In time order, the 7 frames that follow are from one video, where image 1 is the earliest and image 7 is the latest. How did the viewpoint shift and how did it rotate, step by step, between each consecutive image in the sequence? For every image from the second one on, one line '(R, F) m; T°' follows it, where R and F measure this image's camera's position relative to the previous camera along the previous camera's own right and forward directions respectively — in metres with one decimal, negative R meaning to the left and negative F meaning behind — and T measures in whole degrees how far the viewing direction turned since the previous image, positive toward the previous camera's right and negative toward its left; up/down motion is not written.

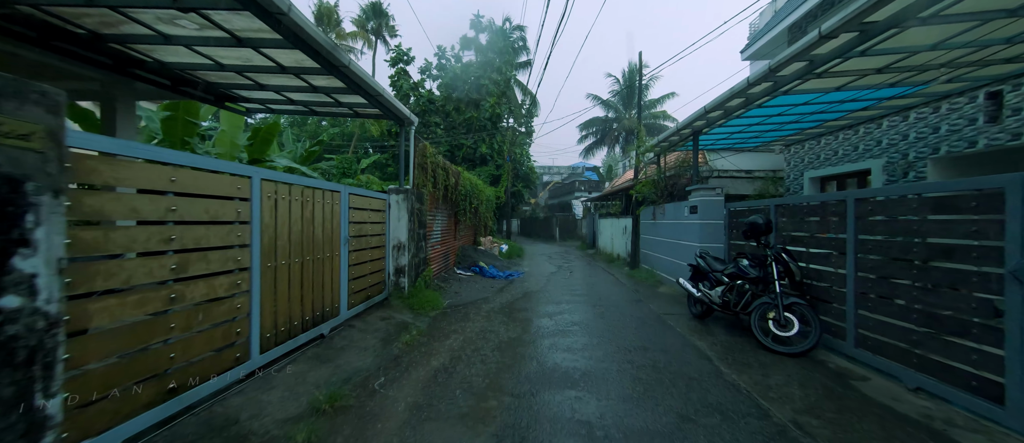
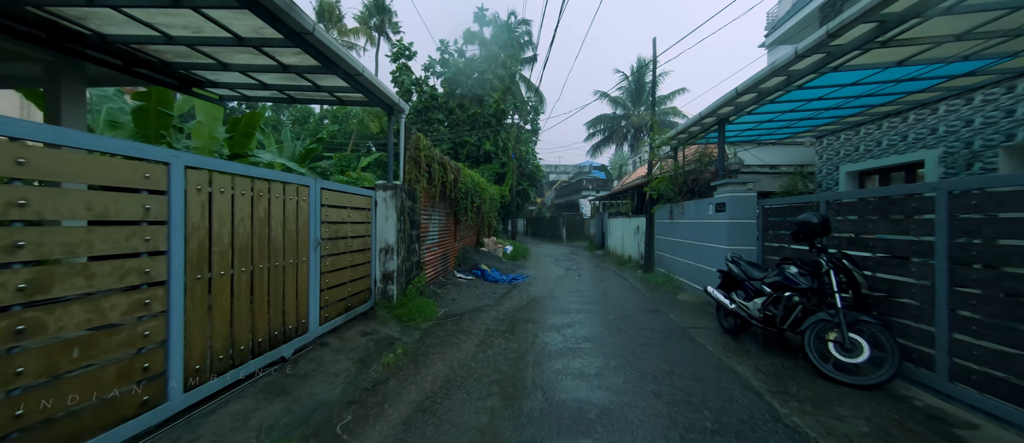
(+0.1, +0.8) m; -1°
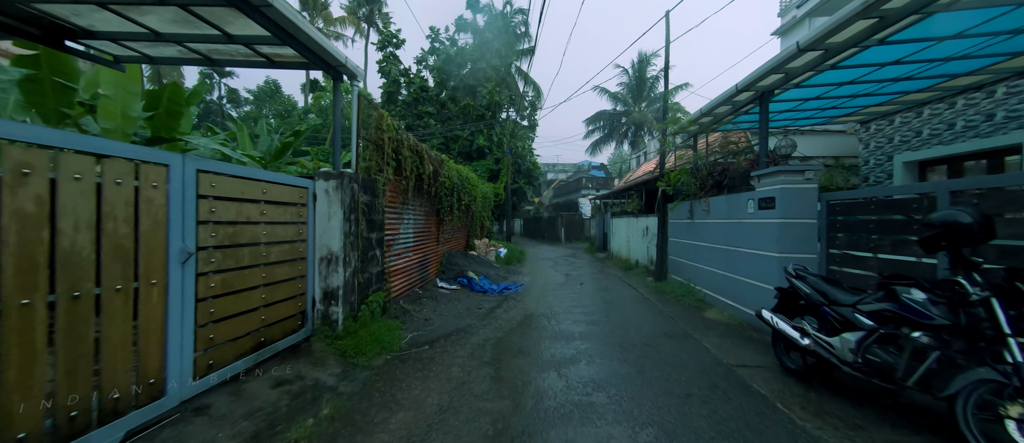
(+0.2, +1.4) m; 0°
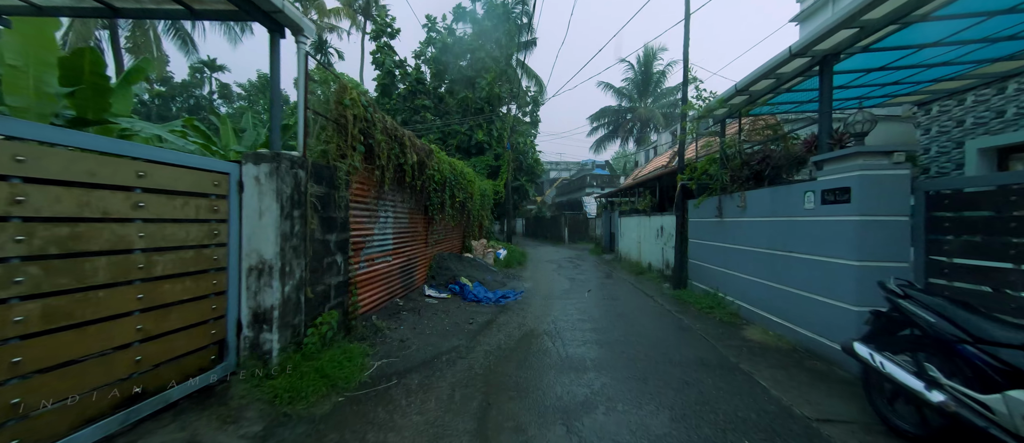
(+0.1, +1.1) m; 0°
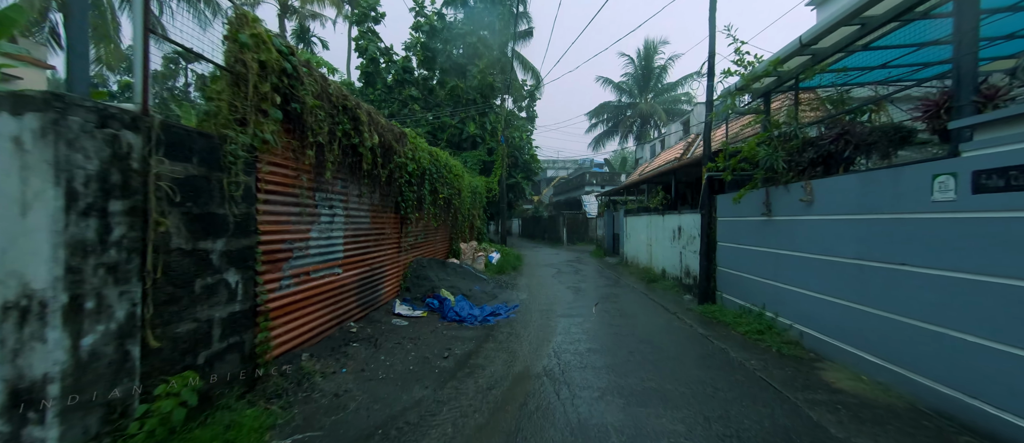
(+0.1, +1.4) m; +1°
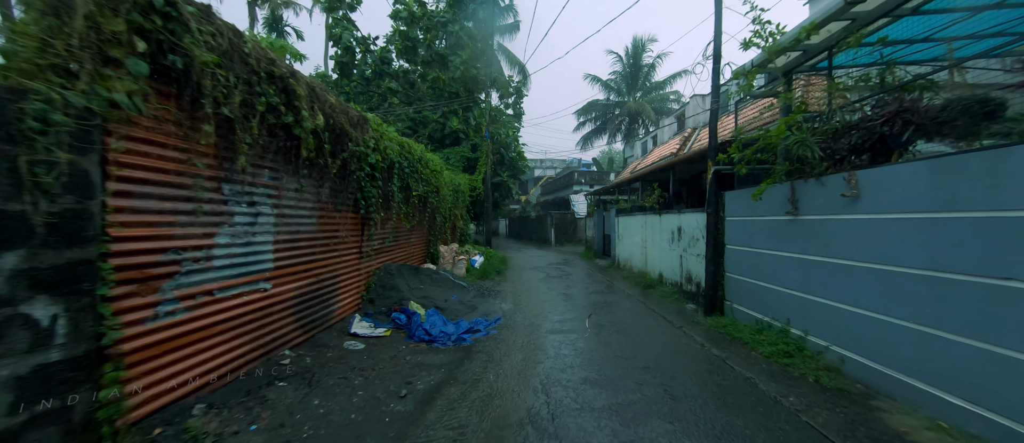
(+0.1, +0.9) m; +2°
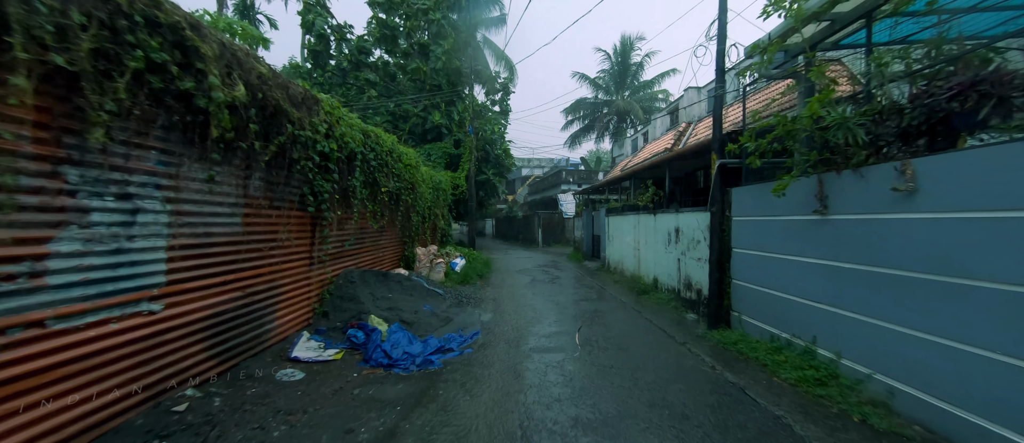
(+0.1, +0.8) m; +2°
